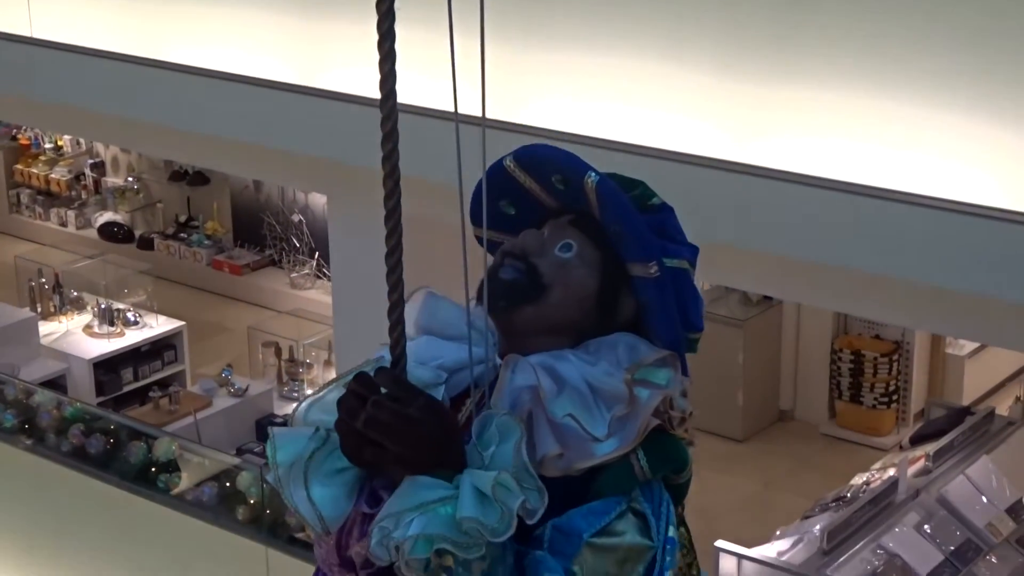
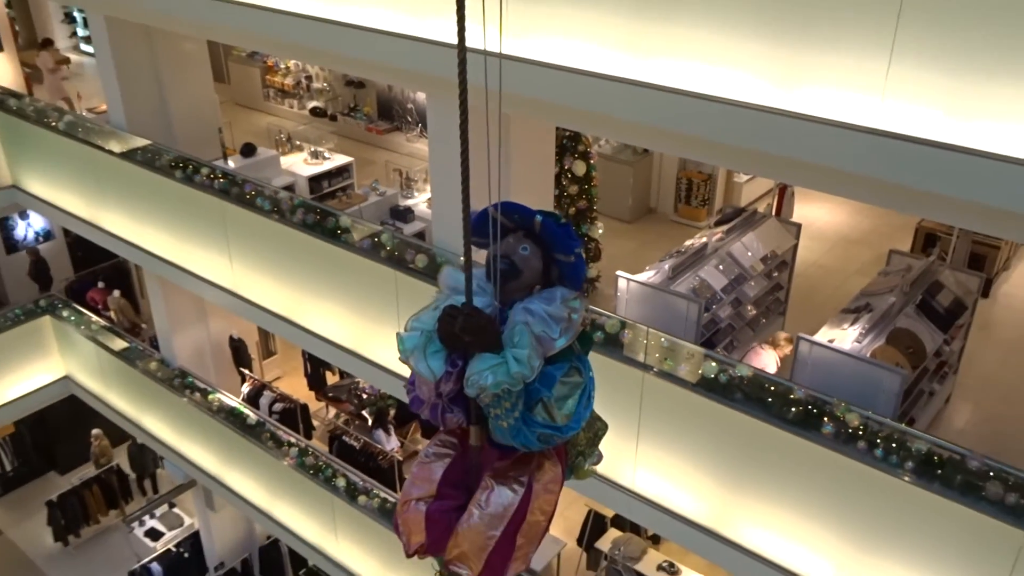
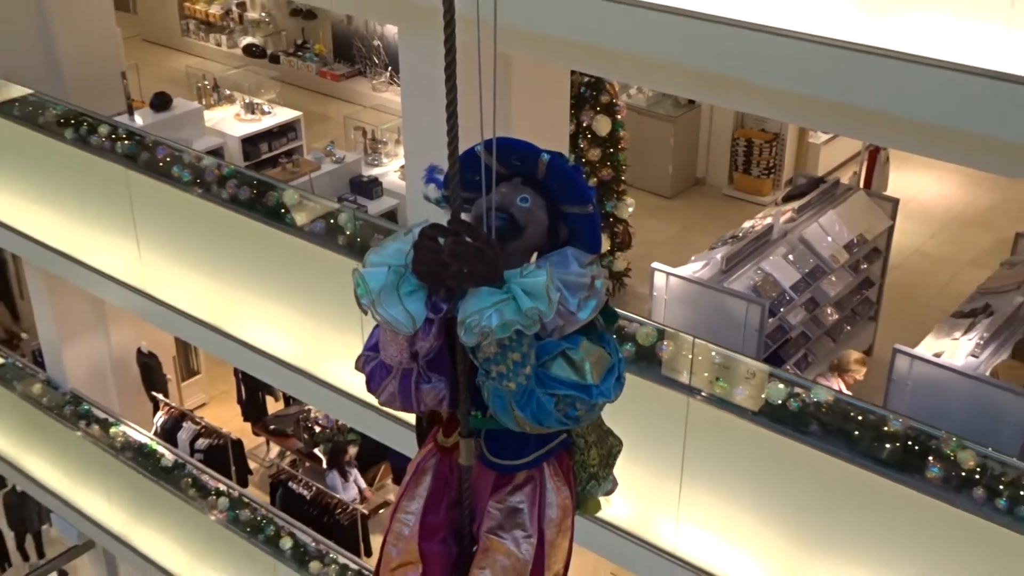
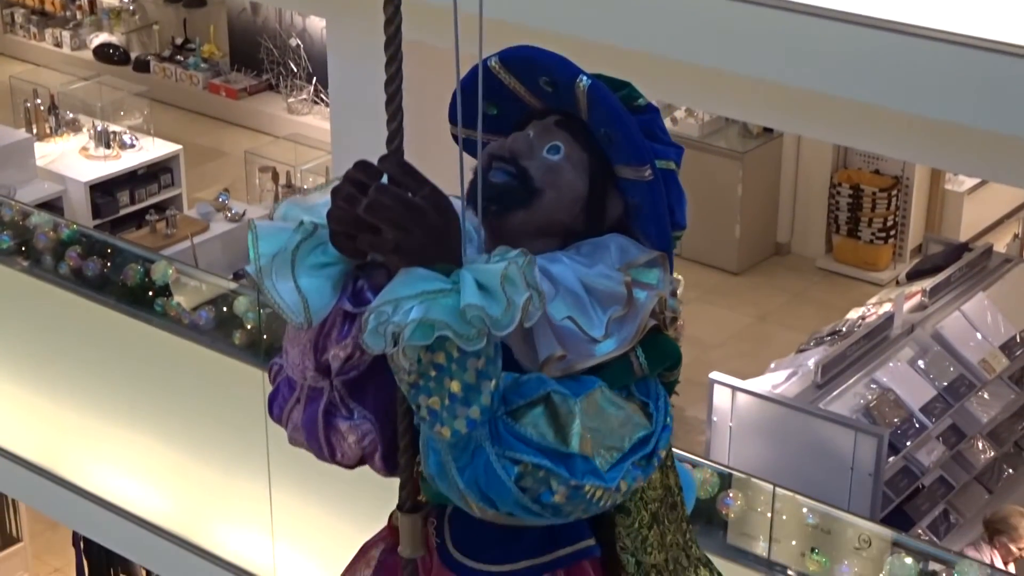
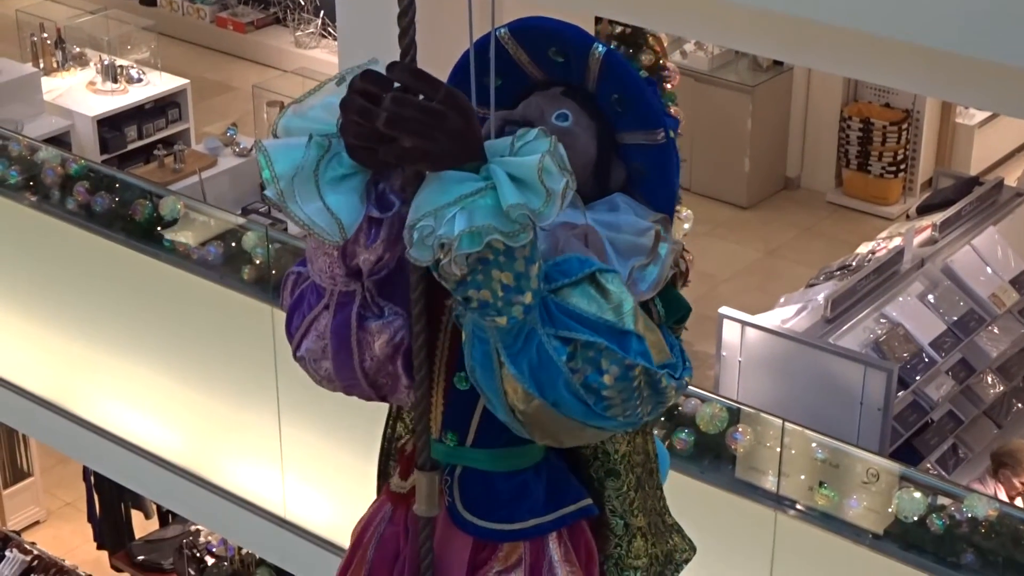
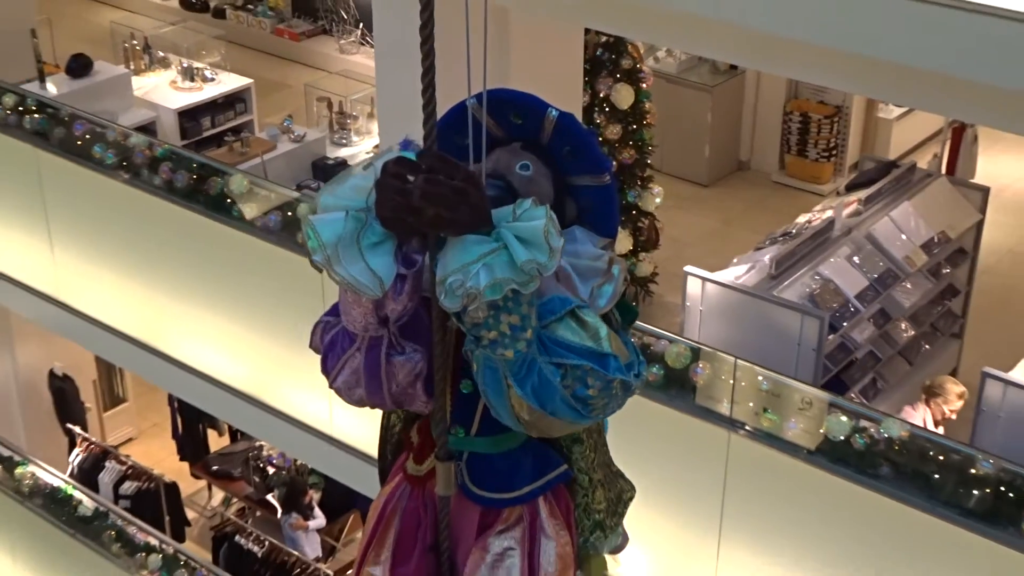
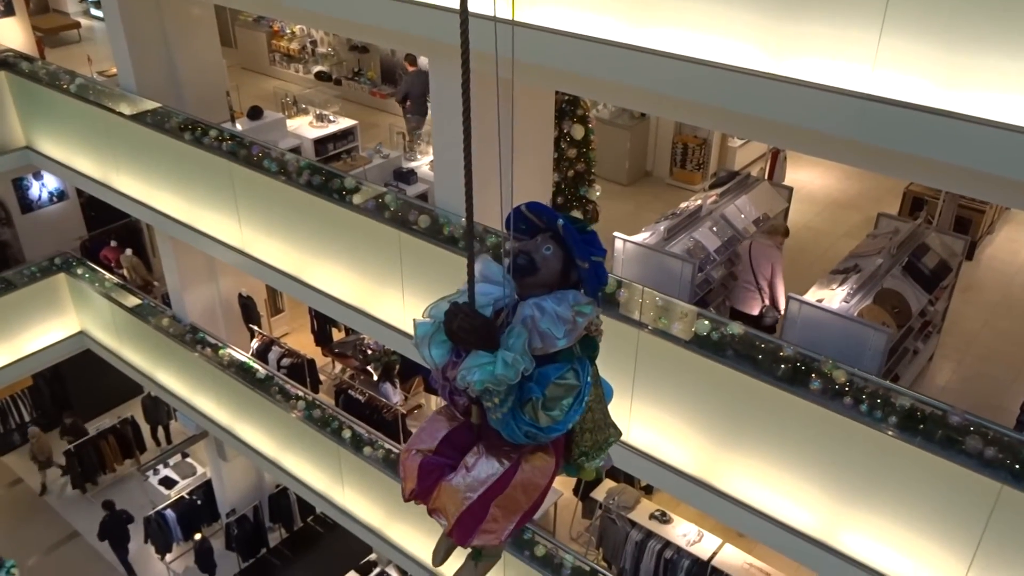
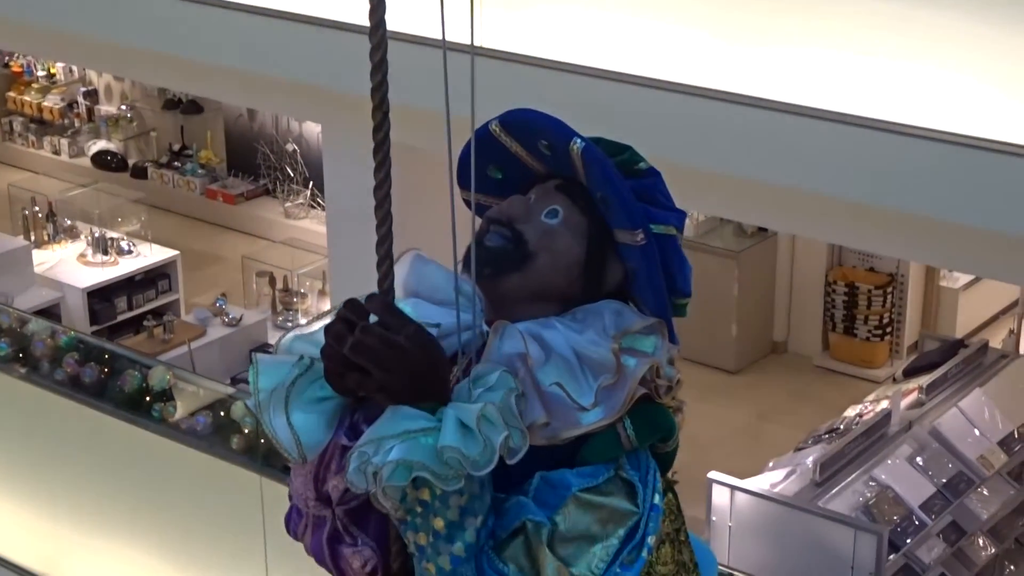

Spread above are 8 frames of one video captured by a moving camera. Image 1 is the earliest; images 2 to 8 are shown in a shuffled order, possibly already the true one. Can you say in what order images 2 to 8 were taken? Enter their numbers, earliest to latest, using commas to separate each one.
8, 4, 5, 6, 3, 2, 7
